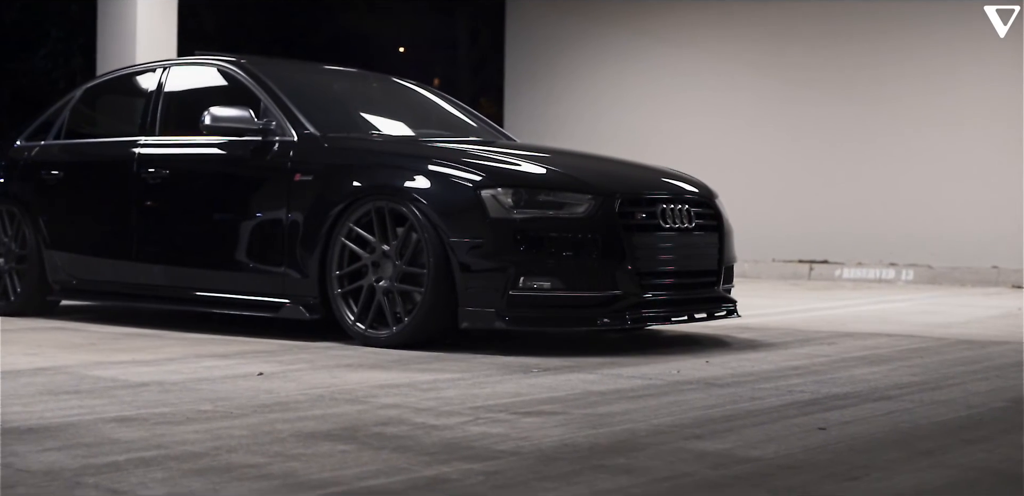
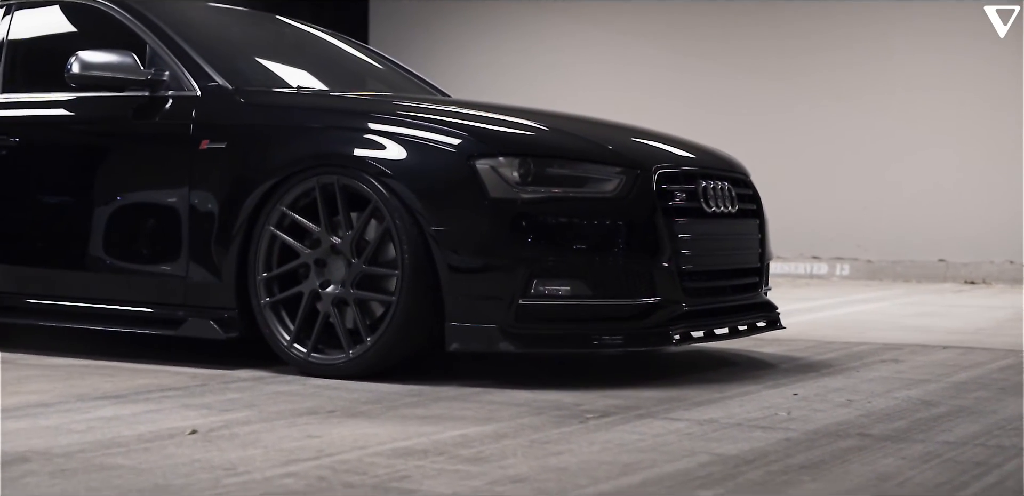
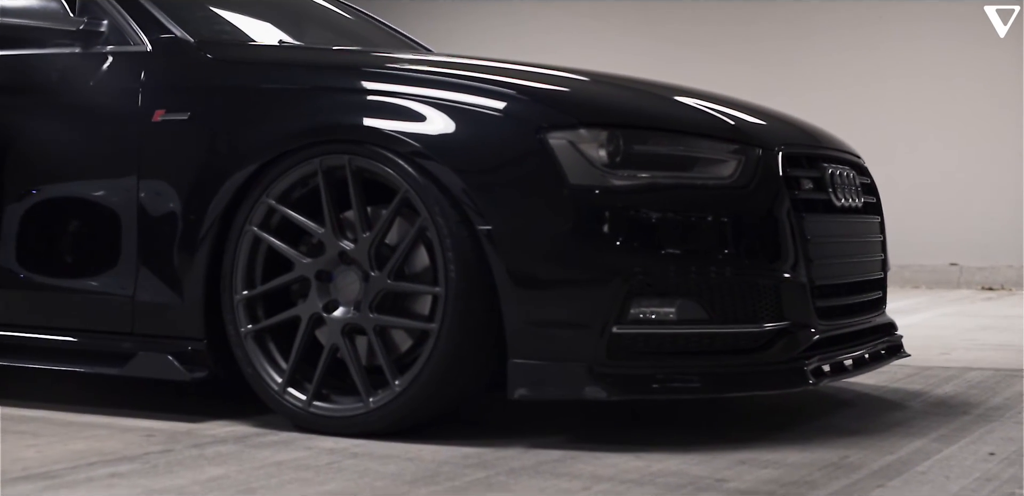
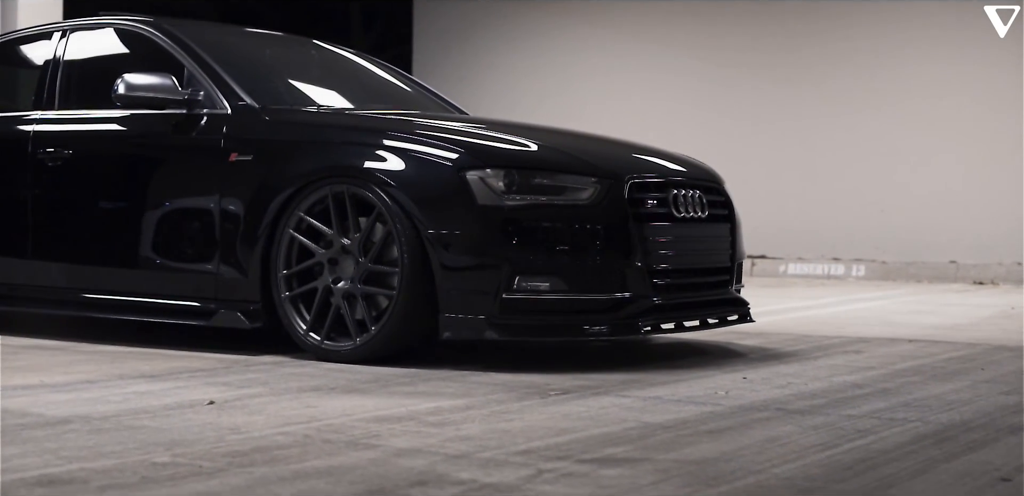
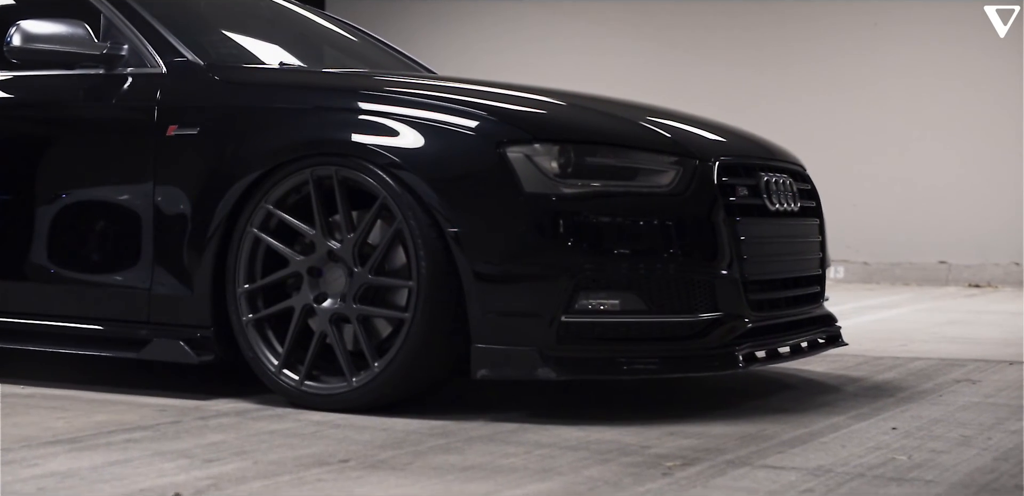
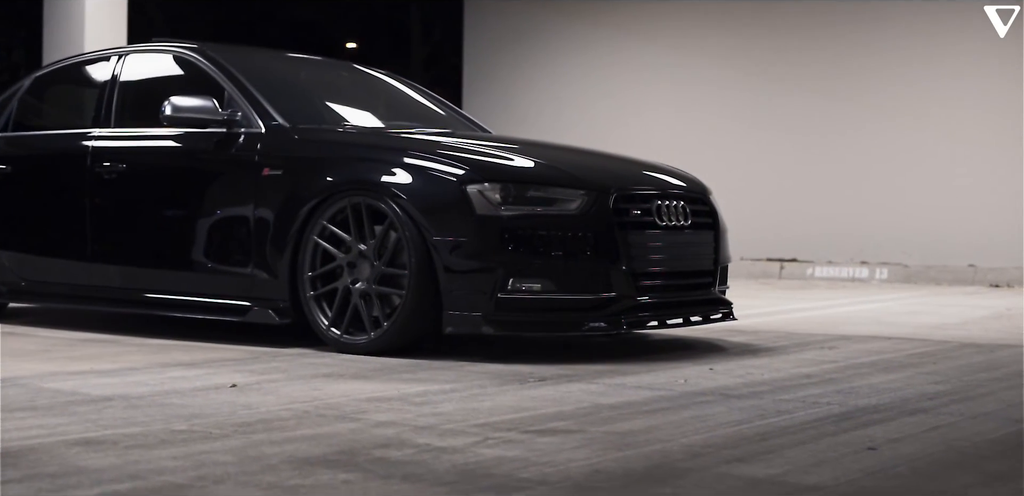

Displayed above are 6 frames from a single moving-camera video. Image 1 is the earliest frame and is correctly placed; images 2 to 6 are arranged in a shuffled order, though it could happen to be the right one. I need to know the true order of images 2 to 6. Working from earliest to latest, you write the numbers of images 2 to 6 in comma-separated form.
6, 4, 2, 5, 3
